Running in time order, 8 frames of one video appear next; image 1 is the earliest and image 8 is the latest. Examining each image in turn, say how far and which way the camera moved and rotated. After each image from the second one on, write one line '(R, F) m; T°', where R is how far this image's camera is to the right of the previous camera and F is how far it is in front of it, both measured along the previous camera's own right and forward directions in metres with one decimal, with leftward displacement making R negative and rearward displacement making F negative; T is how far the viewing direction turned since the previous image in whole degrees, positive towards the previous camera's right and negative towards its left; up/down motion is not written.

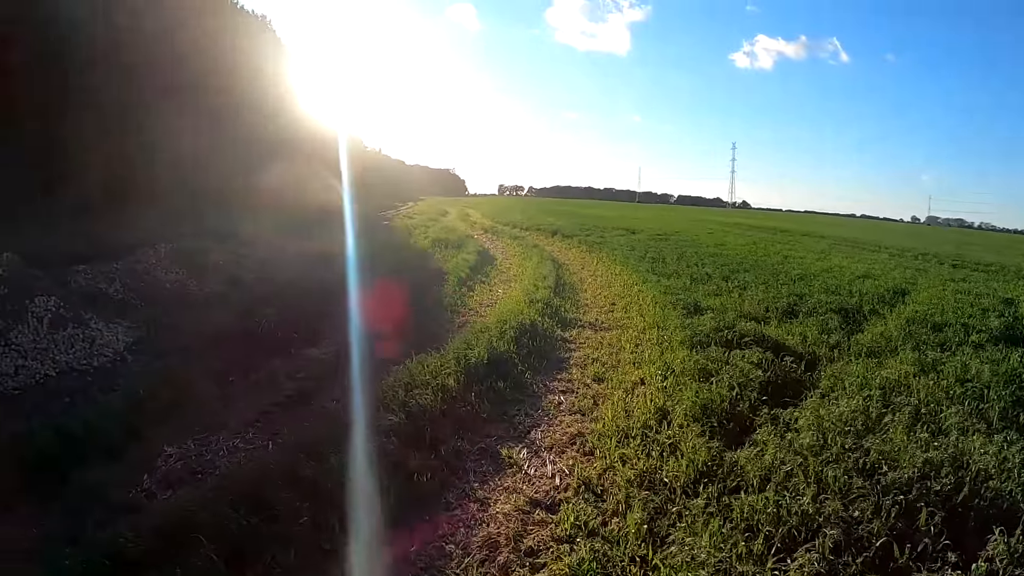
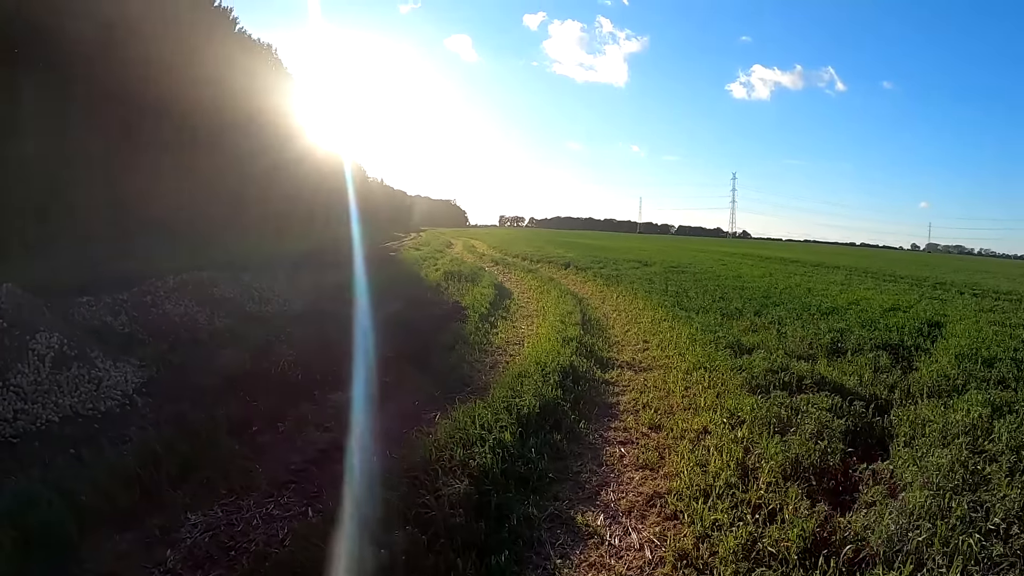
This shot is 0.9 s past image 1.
(-0.7, +0.6) m; 0°
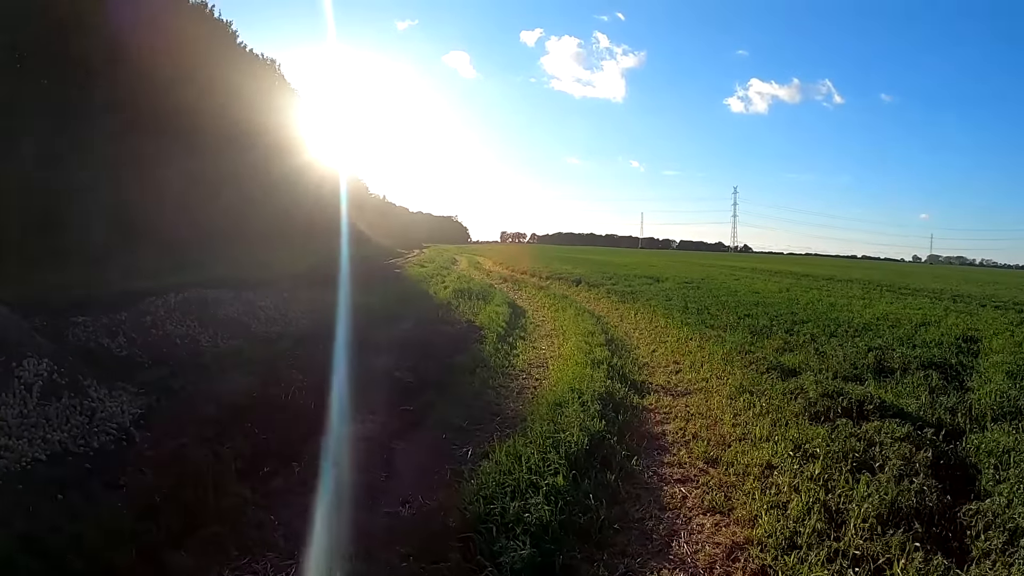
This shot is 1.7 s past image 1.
(-0.5, +0.8) m; 0°
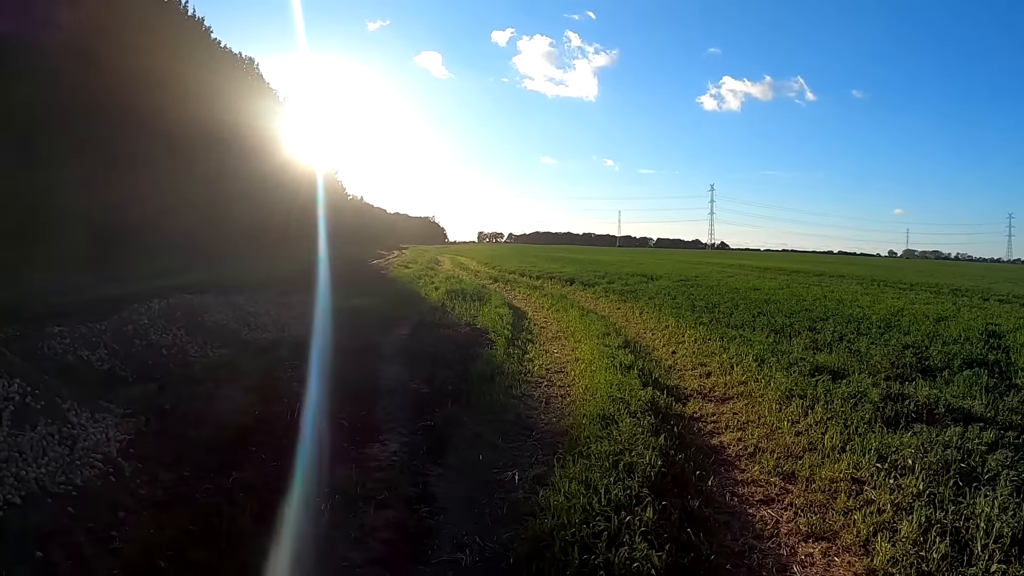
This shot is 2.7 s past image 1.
(-0.8, +0.9) m; +2°
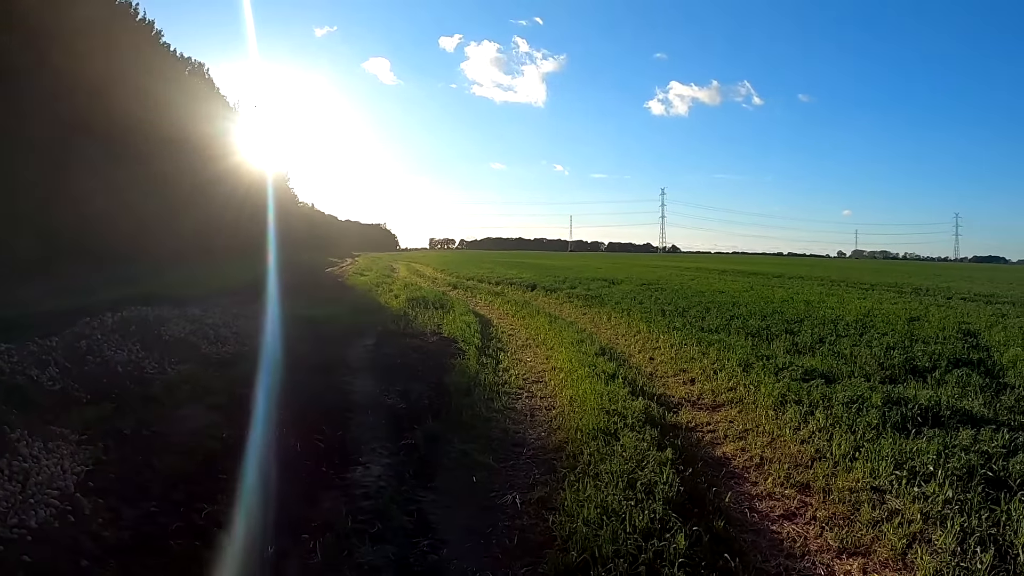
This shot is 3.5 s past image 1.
(-0.5, +0.5) m; +5°
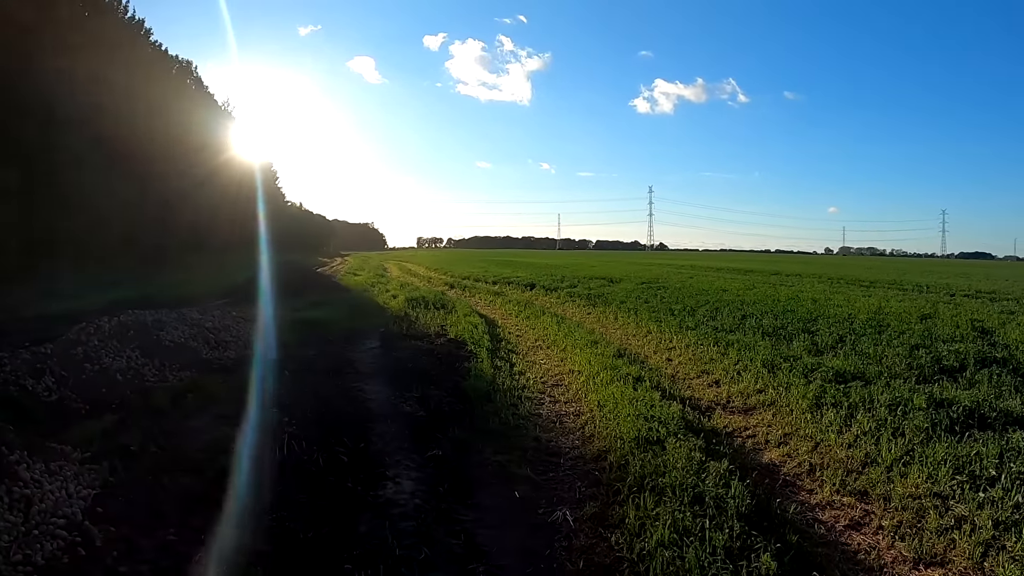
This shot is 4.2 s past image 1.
(-0.6, +0.4) m; +1°
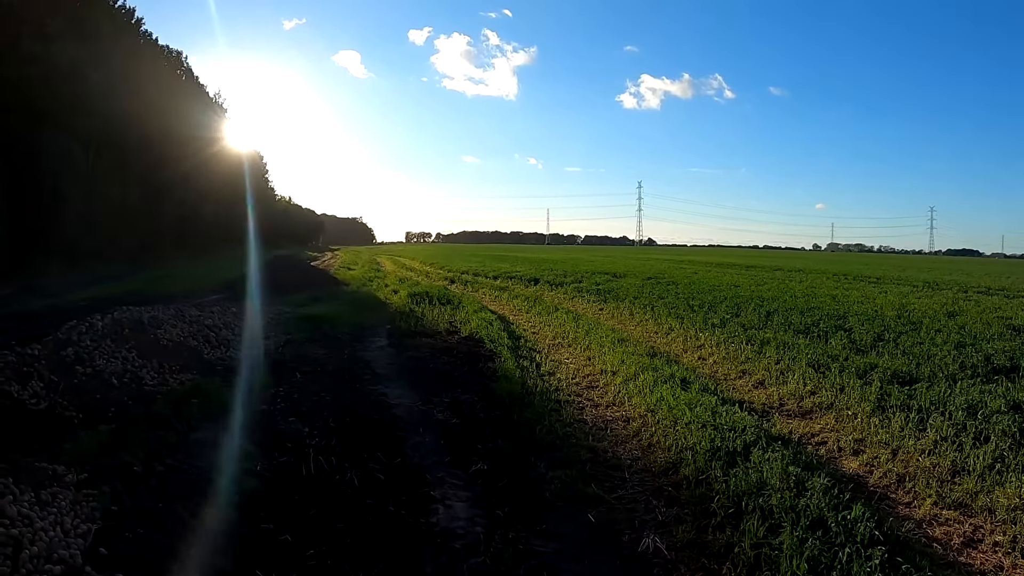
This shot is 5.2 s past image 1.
(-0.8, +0.9) m; +1°
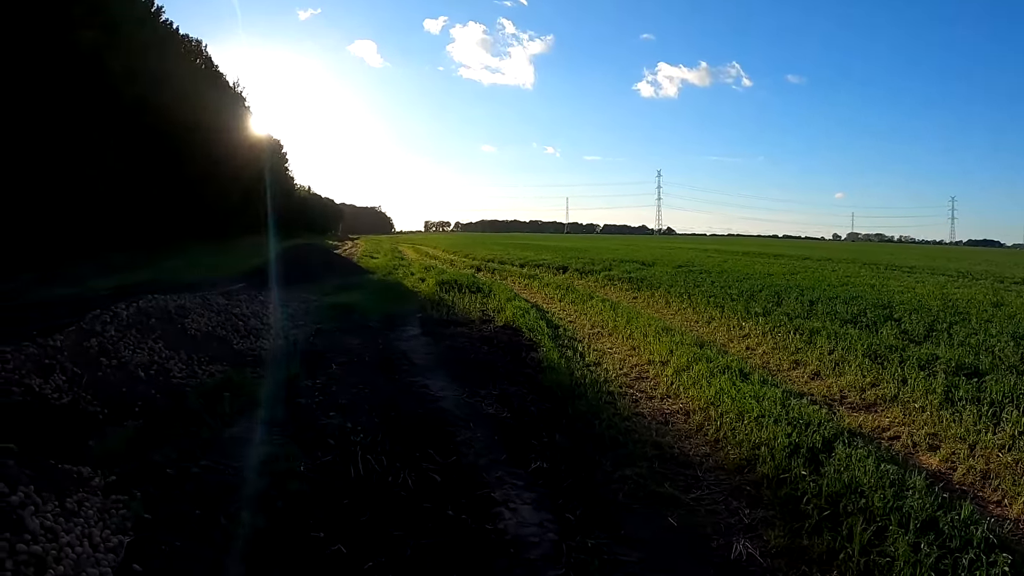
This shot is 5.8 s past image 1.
(-0.5, +0.7) m; -2°
